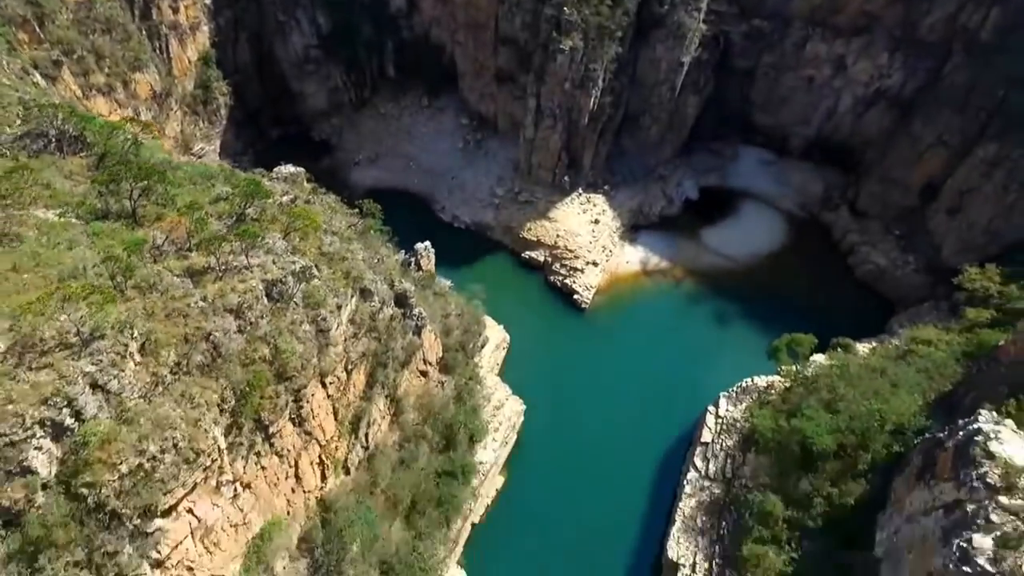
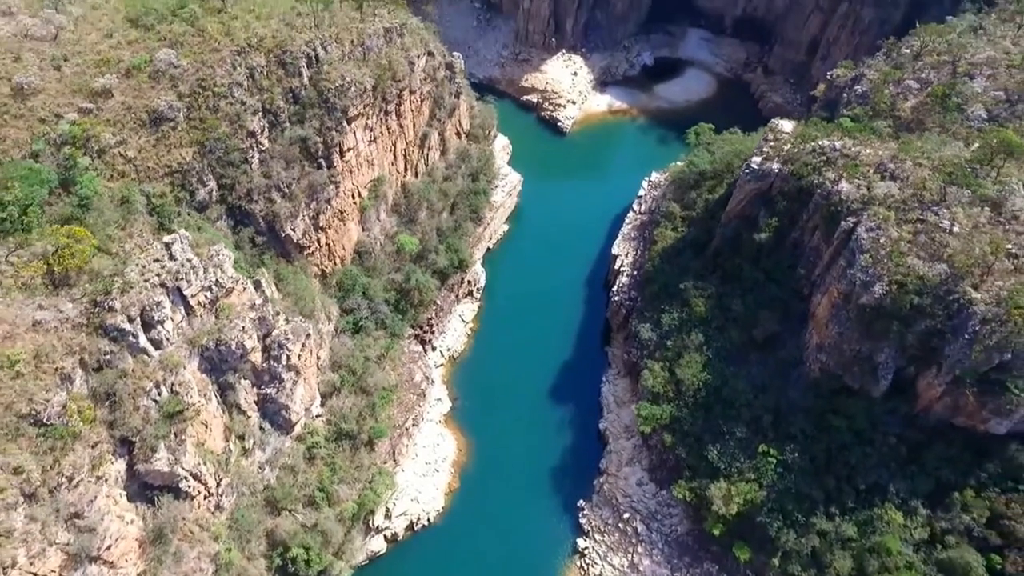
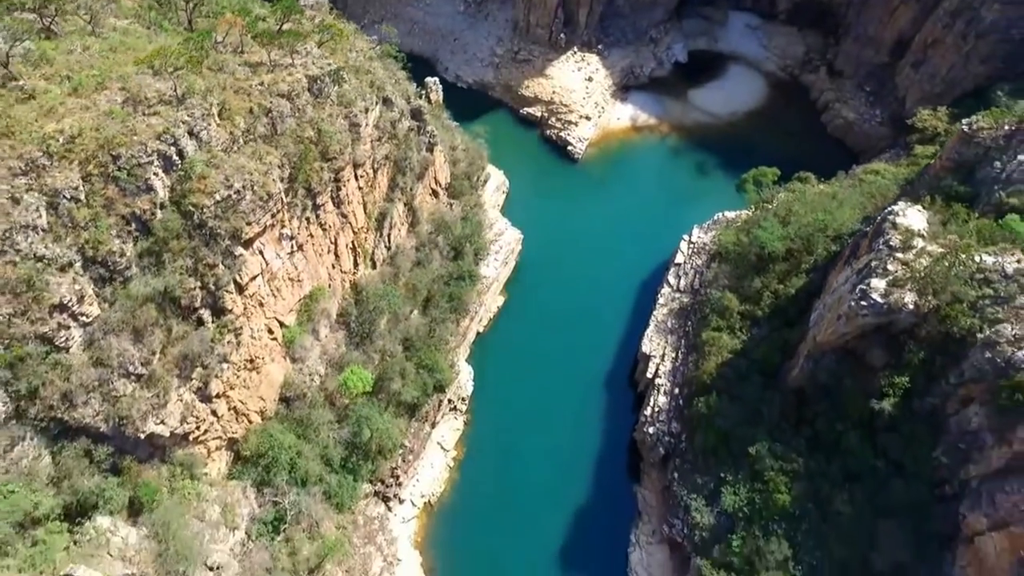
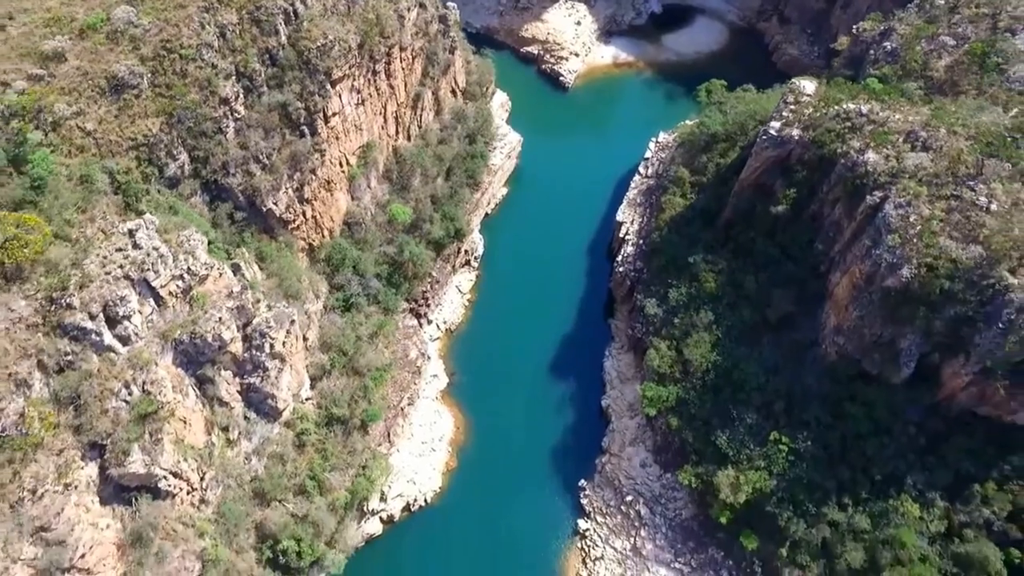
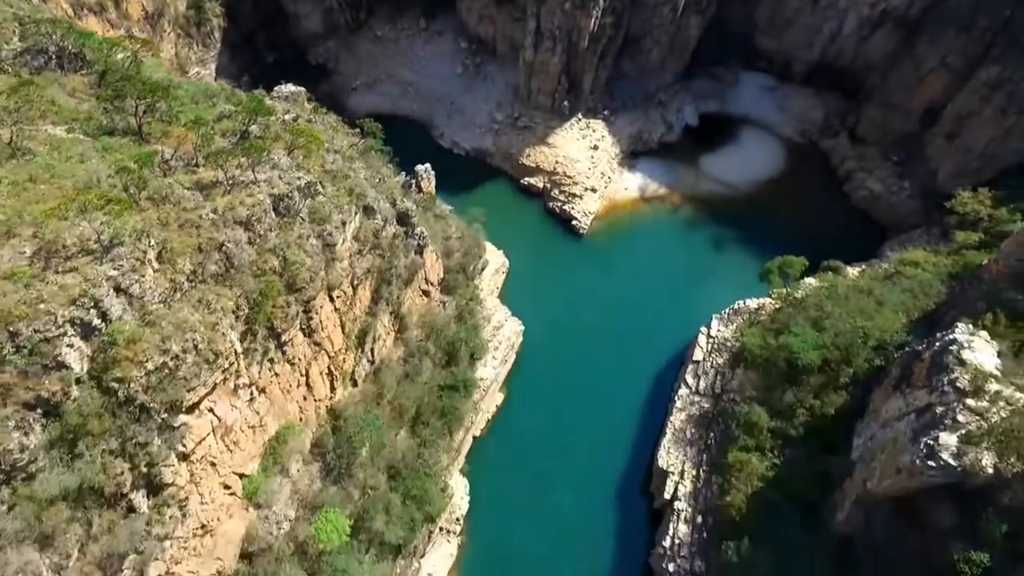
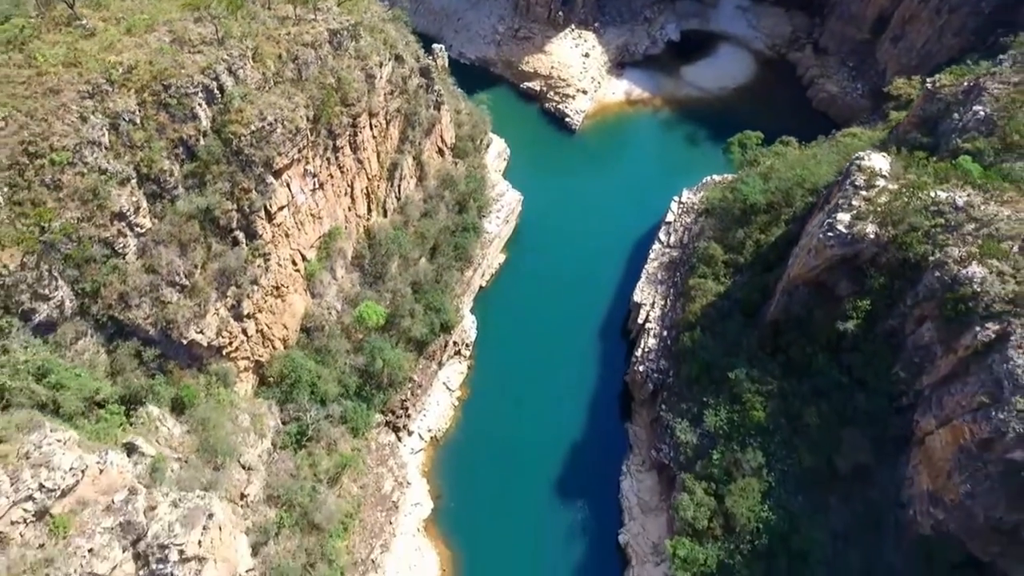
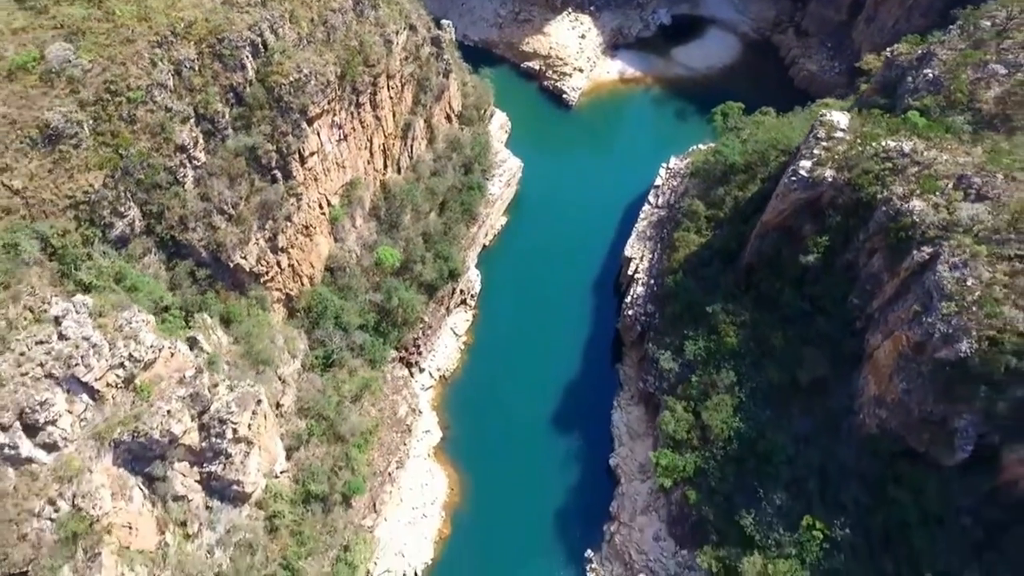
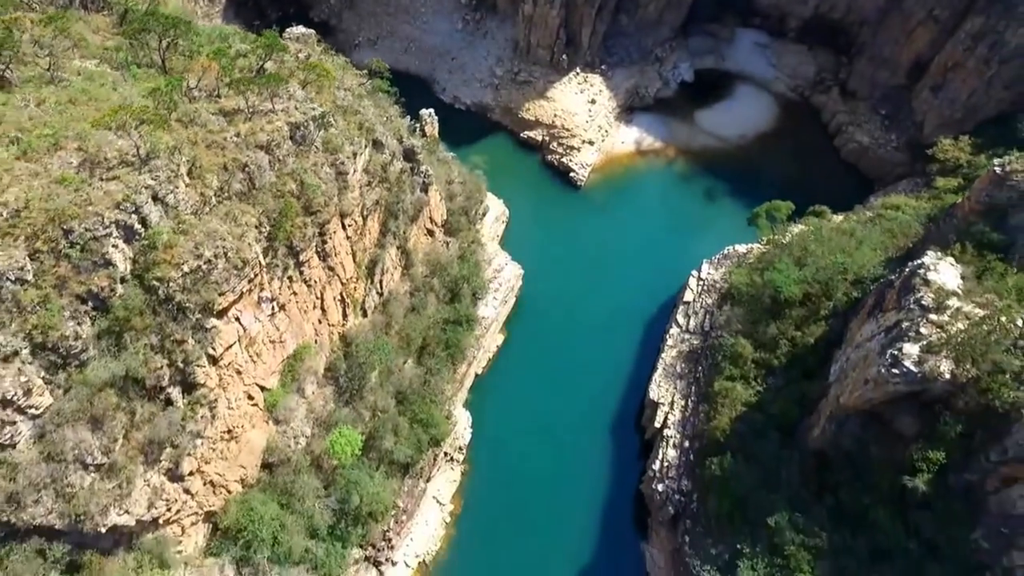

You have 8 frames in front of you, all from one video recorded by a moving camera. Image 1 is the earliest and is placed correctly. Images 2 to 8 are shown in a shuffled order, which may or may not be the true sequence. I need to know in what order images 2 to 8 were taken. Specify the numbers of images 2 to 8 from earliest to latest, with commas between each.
5, 8, 3, 6, 7, 4, 2
